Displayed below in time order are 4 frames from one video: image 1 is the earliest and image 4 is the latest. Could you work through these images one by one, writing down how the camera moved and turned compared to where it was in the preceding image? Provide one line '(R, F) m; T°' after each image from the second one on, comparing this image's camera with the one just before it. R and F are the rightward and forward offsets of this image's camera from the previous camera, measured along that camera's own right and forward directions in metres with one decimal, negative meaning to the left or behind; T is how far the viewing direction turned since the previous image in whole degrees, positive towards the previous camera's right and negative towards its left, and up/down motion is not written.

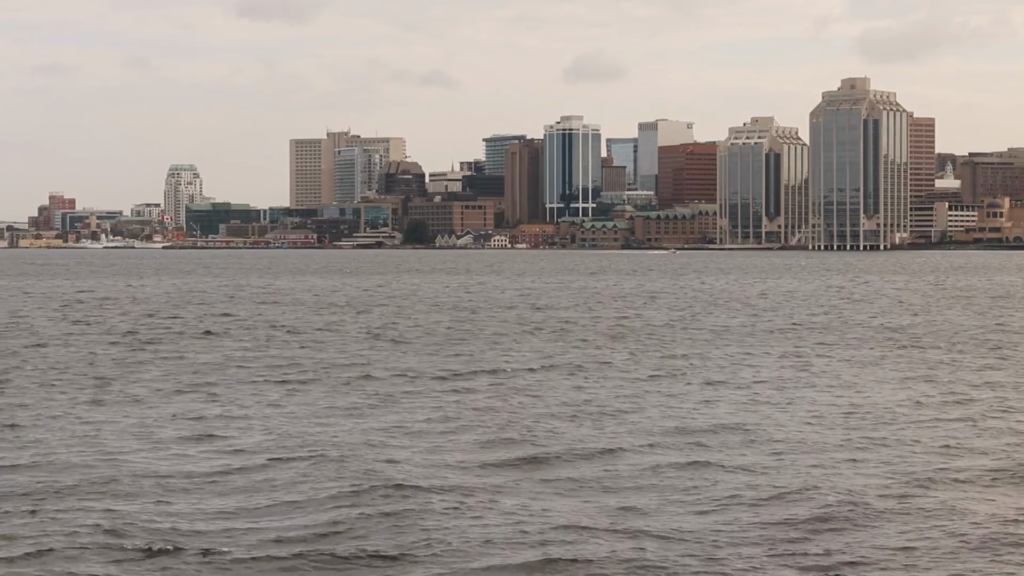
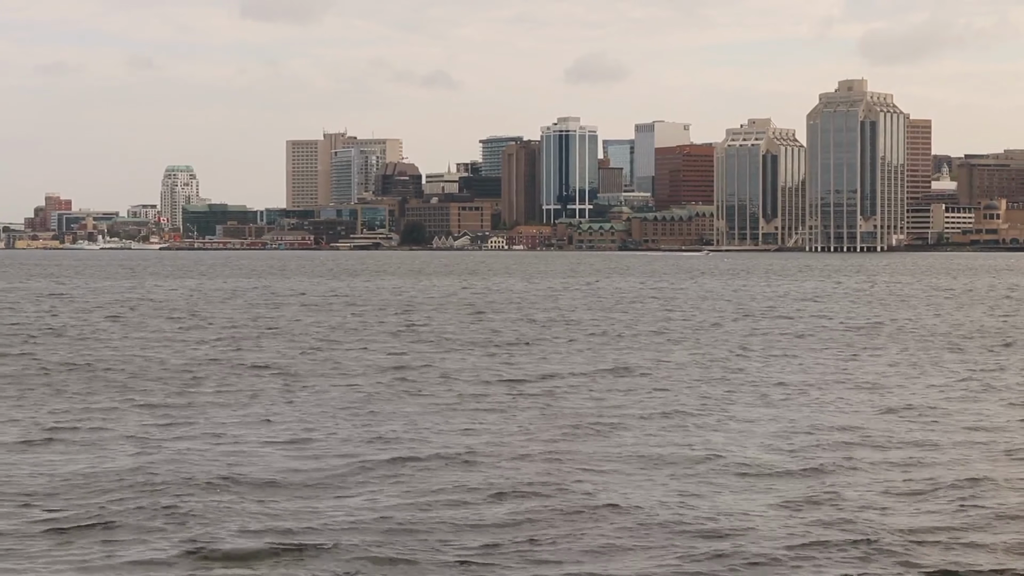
(-0.7, +0.4) m; 0°
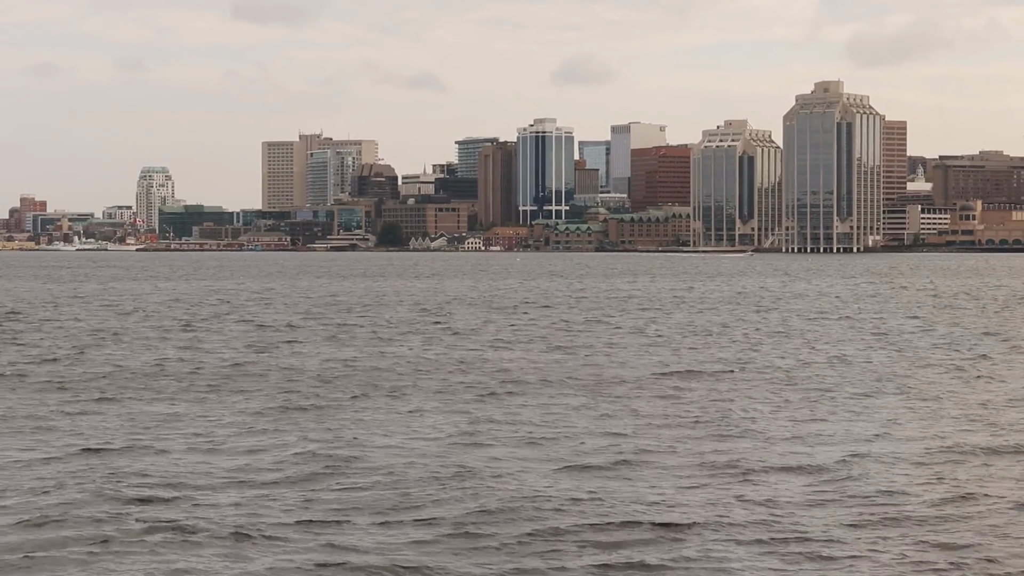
(-2.1, -1.2) m; +1°
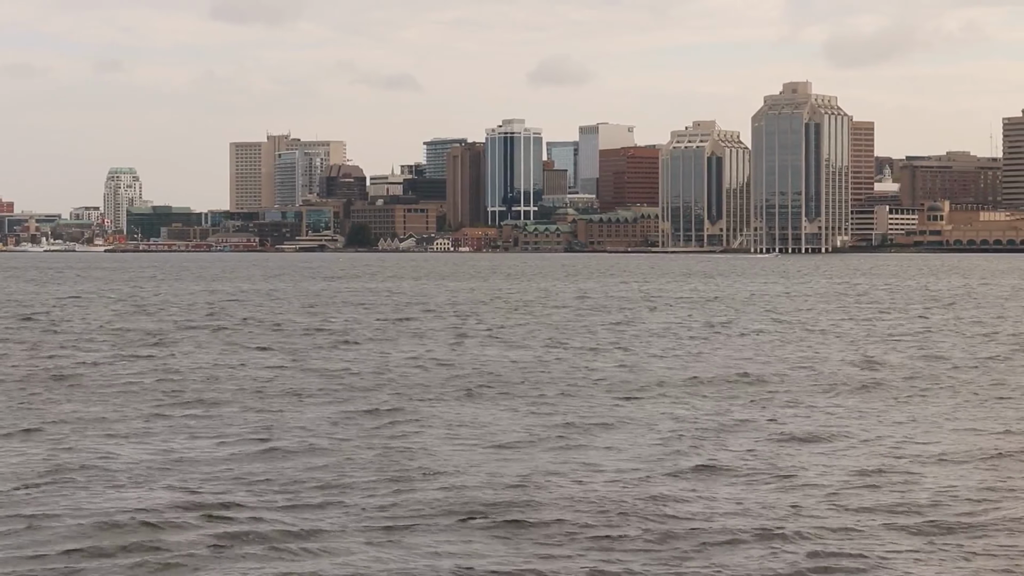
(-4.1, +1.3) m; +1°
